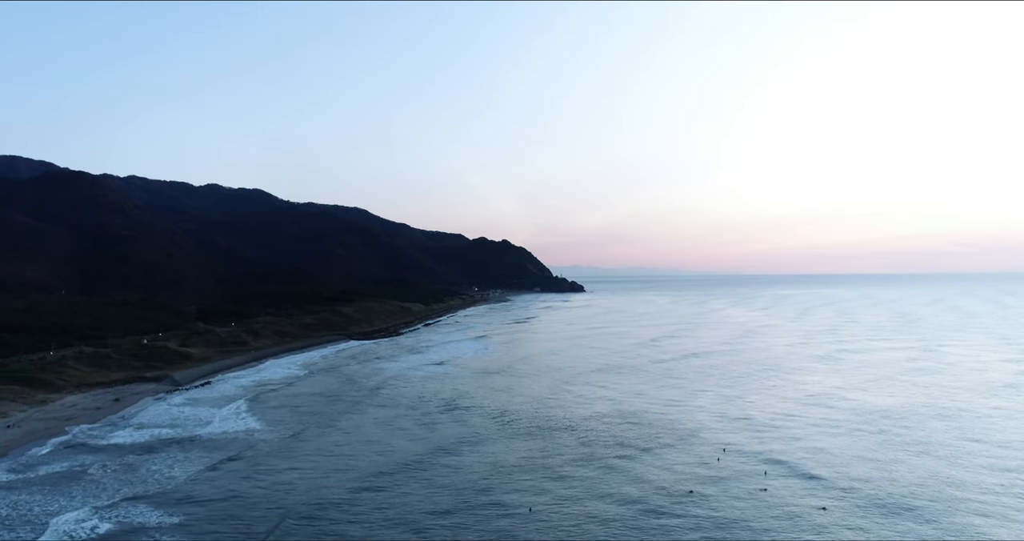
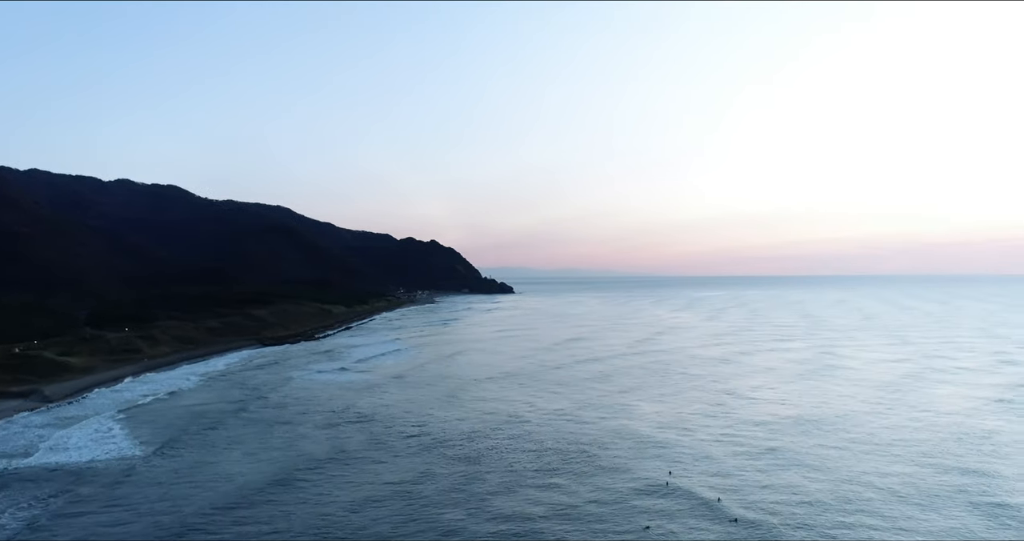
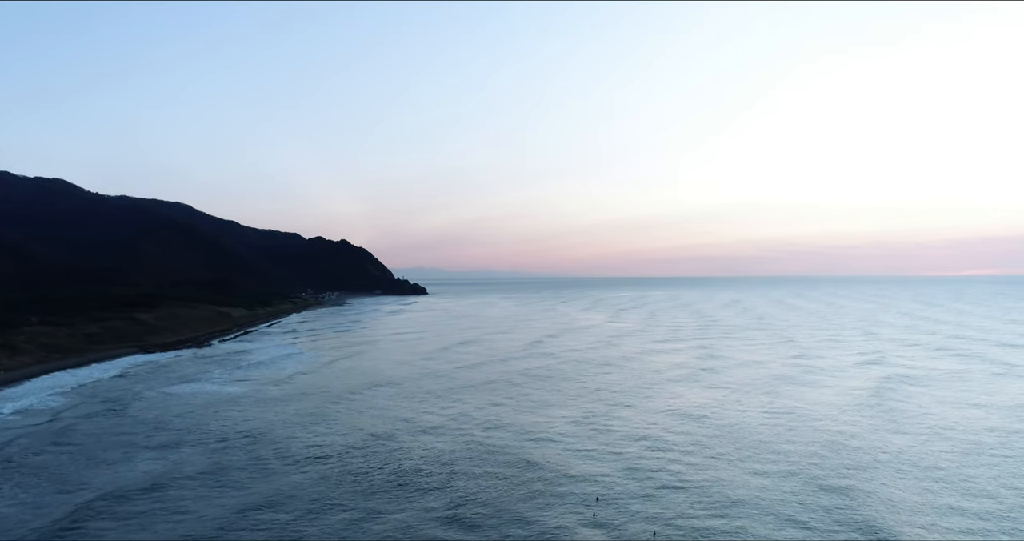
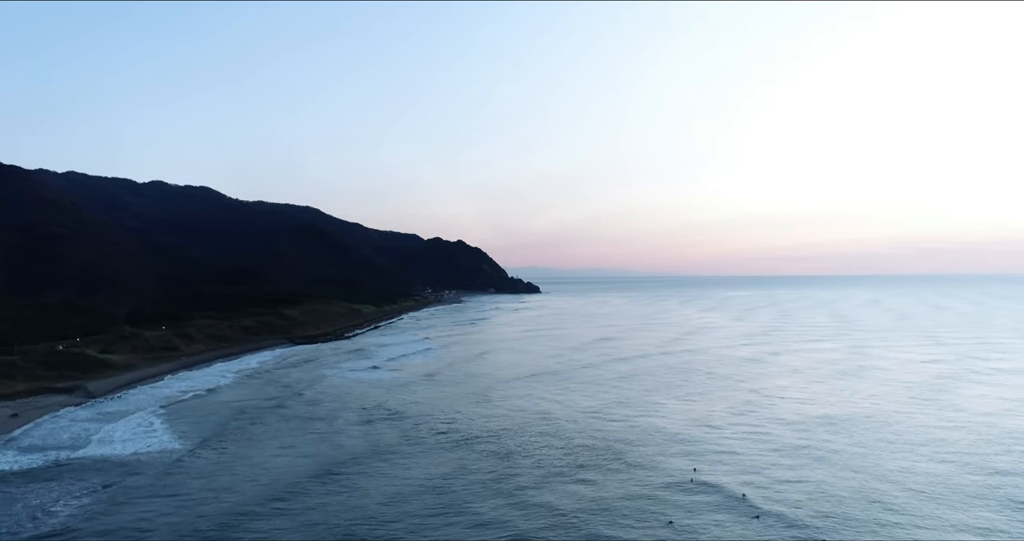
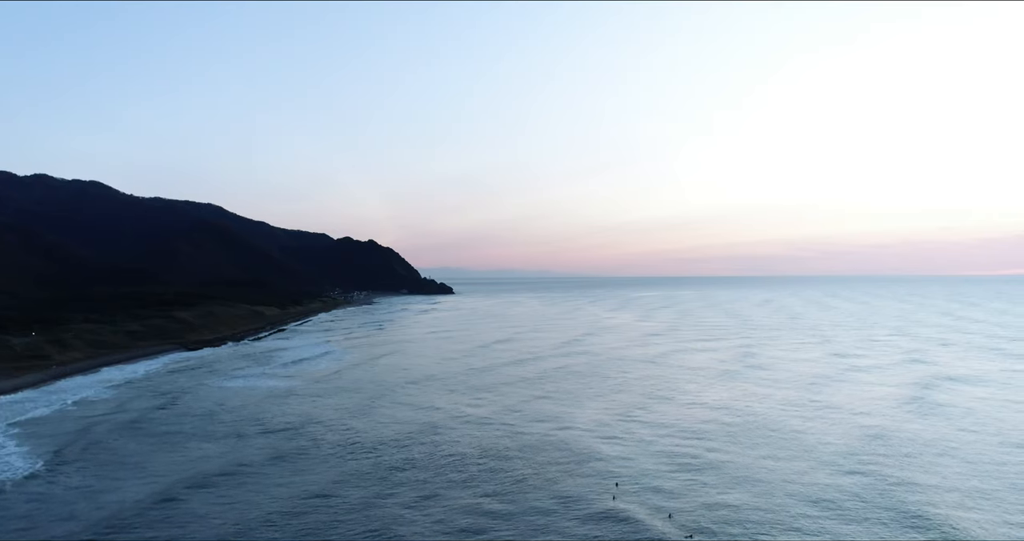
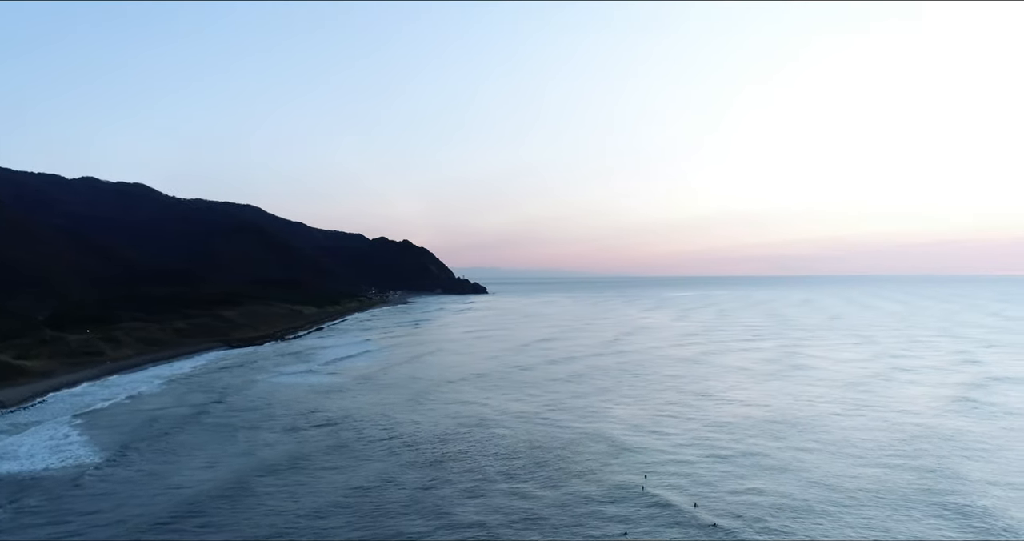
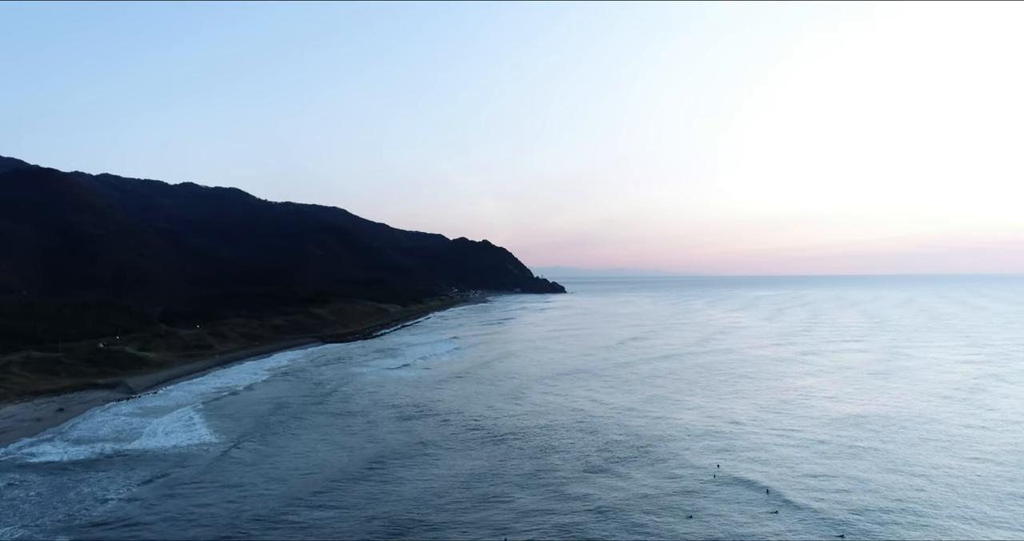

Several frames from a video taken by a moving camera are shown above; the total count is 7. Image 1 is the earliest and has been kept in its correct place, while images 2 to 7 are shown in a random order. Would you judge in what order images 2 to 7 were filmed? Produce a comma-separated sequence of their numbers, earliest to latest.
7, 4, 2, 6, 5, 3
